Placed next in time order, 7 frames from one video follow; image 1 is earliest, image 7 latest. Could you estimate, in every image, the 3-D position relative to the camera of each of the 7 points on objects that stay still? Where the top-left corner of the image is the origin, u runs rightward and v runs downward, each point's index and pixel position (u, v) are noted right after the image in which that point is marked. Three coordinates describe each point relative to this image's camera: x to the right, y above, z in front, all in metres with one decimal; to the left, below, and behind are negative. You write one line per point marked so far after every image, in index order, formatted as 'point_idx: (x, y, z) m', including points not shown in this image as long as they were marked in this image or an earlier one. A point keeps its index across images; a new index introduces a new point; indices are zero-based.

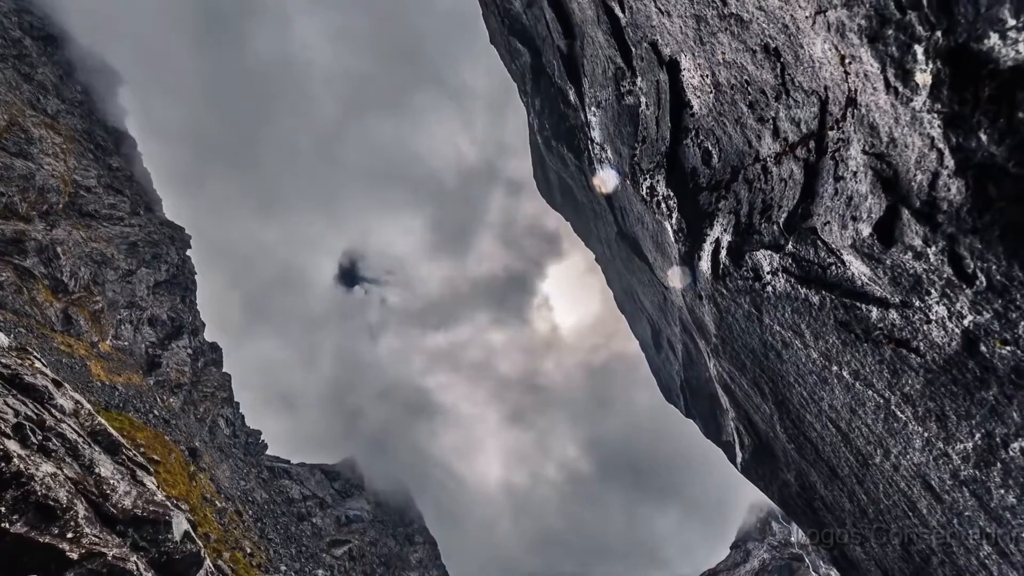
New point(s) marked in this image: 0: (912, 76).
0: (+13.1, +7.0, +15.9) m
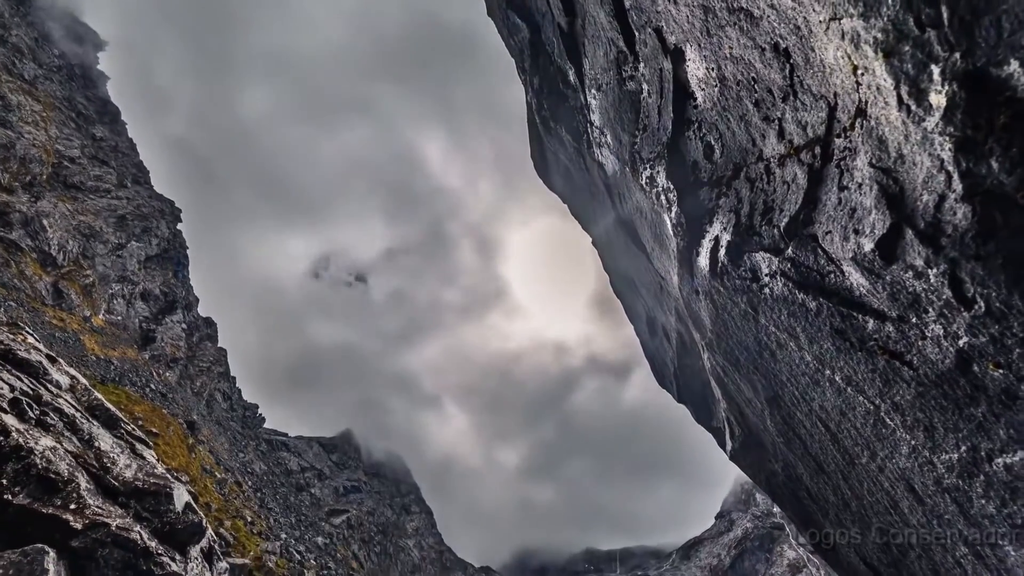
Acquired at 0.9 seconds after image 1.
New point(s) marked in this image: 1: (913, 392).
0: (+13.3, +6.2, +15.6) m
1: (+16.0, -4.1, +19.5) m
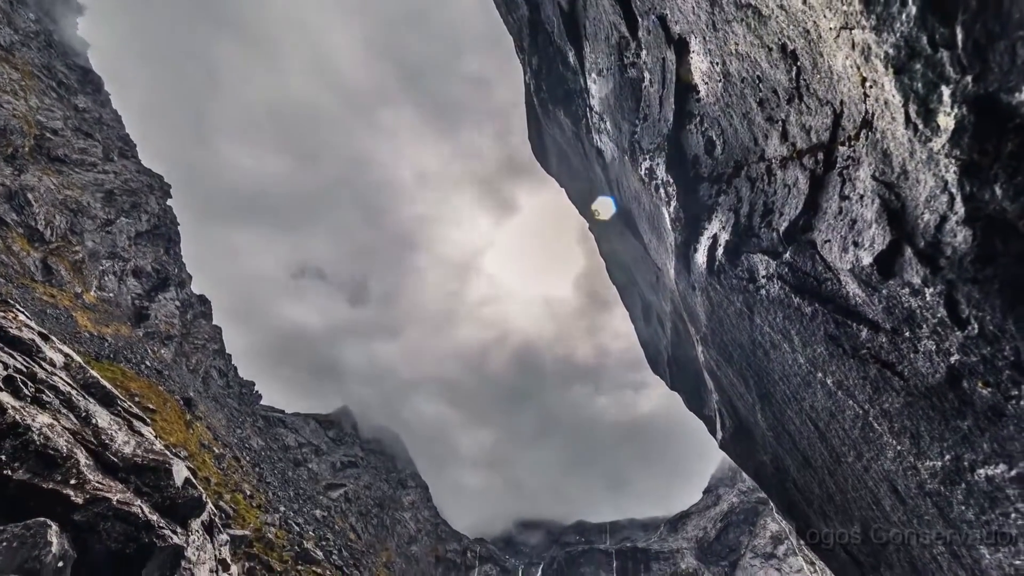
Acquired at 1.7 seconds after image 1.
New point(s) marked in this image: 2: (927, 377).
0: (+13.4, +5.5, +15.5) m
1: (+16.0, -4.6, +20.0) m
2: (+15.8, -3.4, +18.5) m
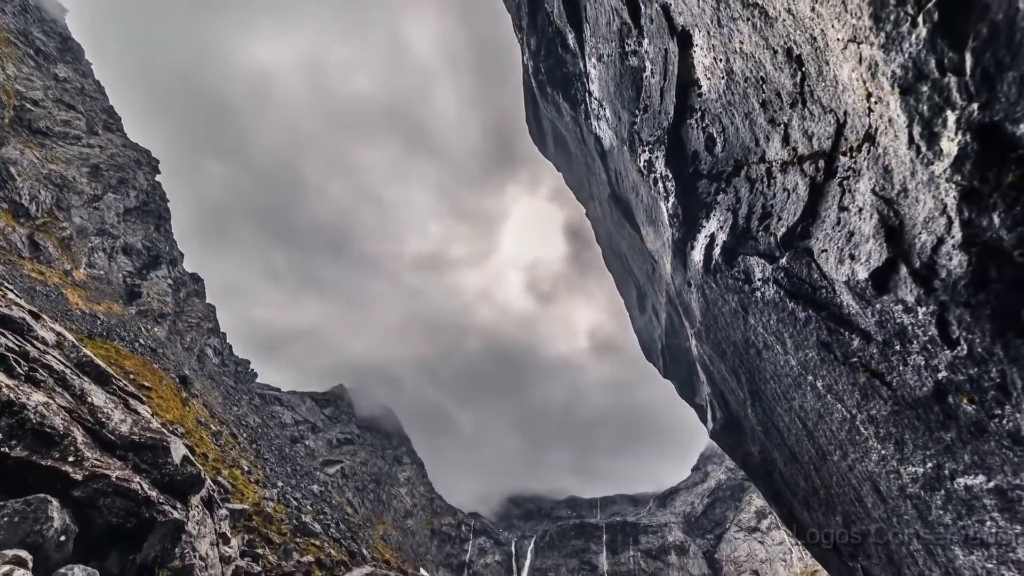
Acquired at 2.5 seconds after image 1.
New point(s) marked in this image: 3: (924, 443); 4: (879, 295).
0: (+13.5, +4.7, +15.4) m
1: (+15.9, -5.1, +20.6) m
2: (+15.7, -3.9, +19.1) m
3: (+16.5, -6.2, +19.6) m
4: (+14.1, -0.3, +18.8) m
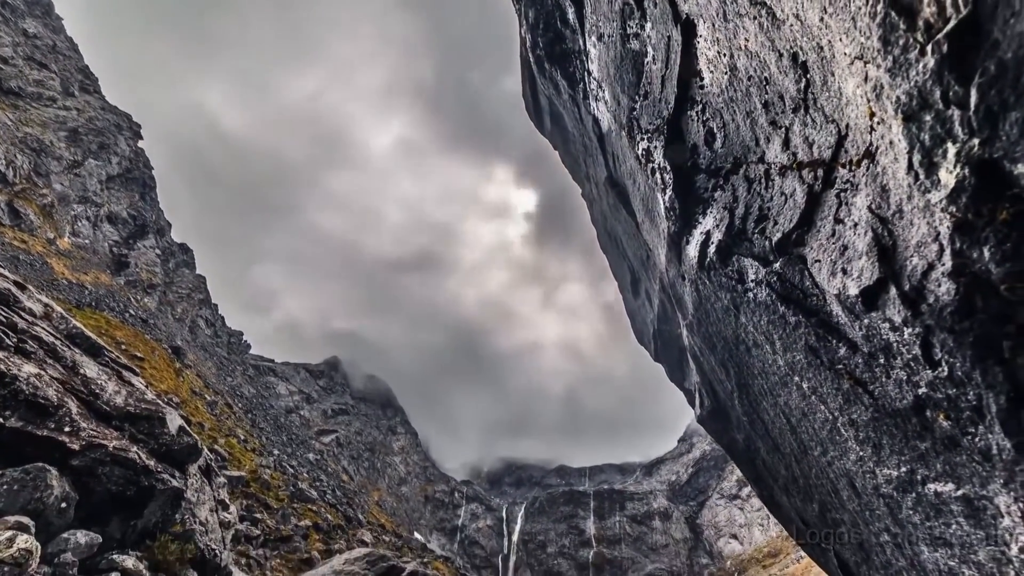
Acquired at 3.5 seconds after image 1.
0: (+13.5, +3.8, +15.6) m
1: (+15.8, -5.6, +21.5) m
2: (+15.6, -4.6, +19.9) m
3: (+16.4, -6.8, +20.6) m
4: (+14.1, -0.9, +19.3) m
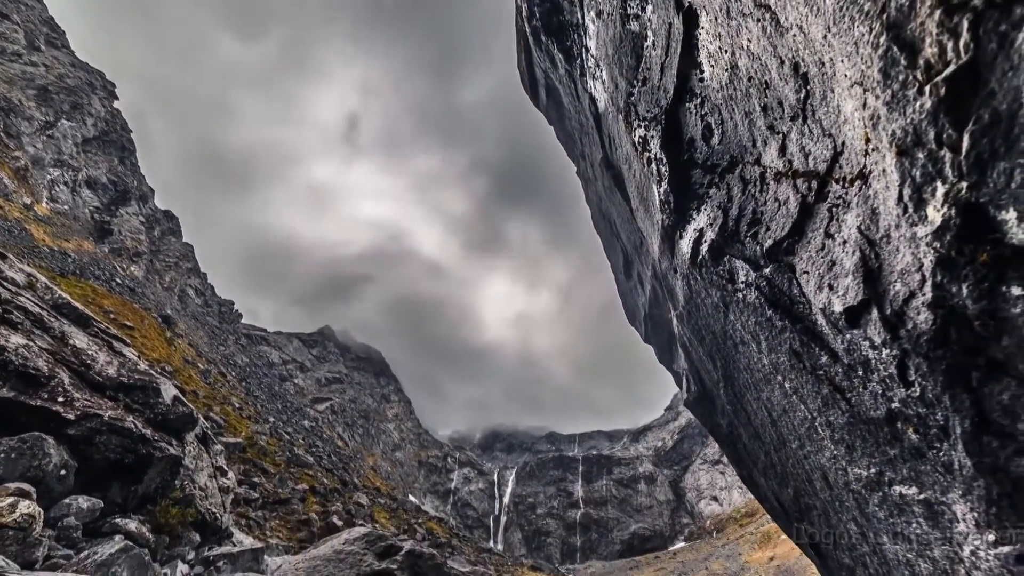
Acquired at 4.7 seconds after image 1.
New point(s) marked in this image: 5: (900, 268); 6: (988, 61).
0: (+13.5, +2.7, +16.0) m
1: (+15.6, -6.1, +22.8) m
2: (+15.4, -5.3, +21.1) m
3: (+16.2, -7.4, +22.0) m
4: (+13.9, -1.6, +20.1) m
5: (+14.0, +0.6, +17.6) m
6: (+13.0, +6.2, +13.3) m
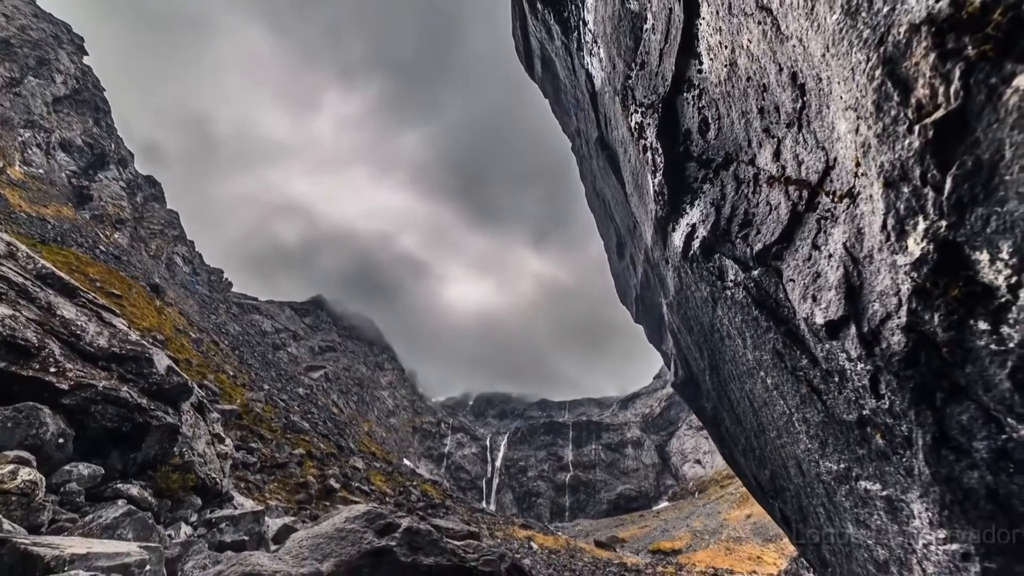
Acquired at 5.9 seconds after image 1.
0: (+13.4, +1.7, +16.6) m
1: (+15.3, -6.5, +24.3) m
2: (+15.2, -5.7, +22.5) m
3: (+15.9, -7.8, +23.6) m
4: (+13.7, -2.2, +21.2) m
5: (+13.8, -0.2, +18.5) m
6: (+13.0, +5.0, +13.7) m
